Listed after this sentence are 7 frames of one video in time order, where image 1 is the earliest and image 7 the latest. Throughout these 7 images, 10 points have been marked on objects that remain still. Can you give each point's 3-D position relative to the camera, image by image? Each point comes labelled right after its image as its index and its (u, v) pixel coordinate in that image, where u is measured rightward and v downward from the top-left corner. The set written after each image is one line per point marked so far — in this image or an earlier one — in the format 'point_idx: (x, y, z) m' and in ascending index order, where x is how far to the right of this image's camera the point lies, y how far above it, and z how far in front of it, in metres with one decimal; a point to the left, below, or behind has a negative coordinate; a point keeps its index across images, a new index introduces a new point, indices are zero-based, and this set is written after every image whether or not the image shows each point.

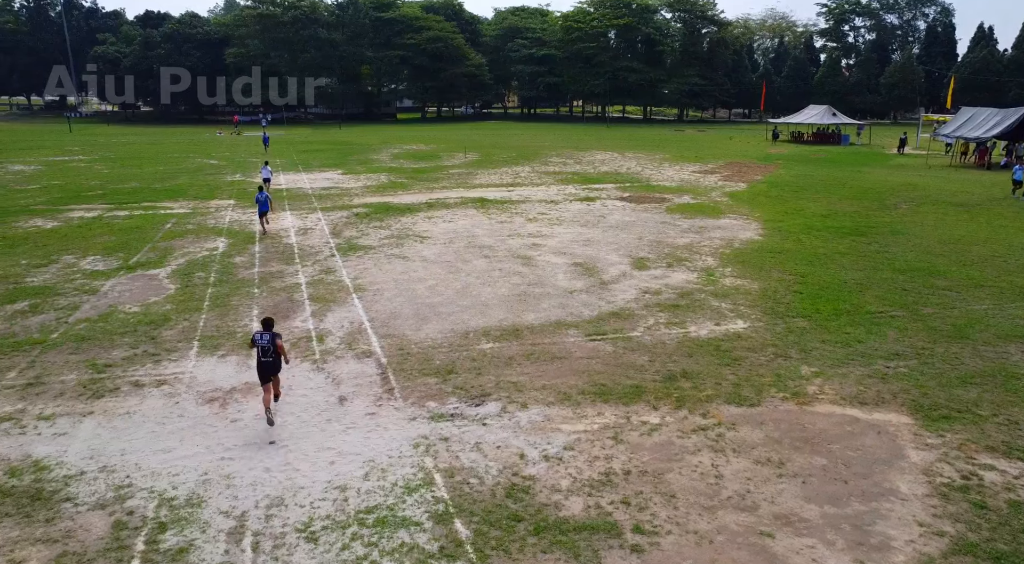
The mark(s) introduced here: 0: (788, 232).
0: (+6.8, +1.2, +16.4) m
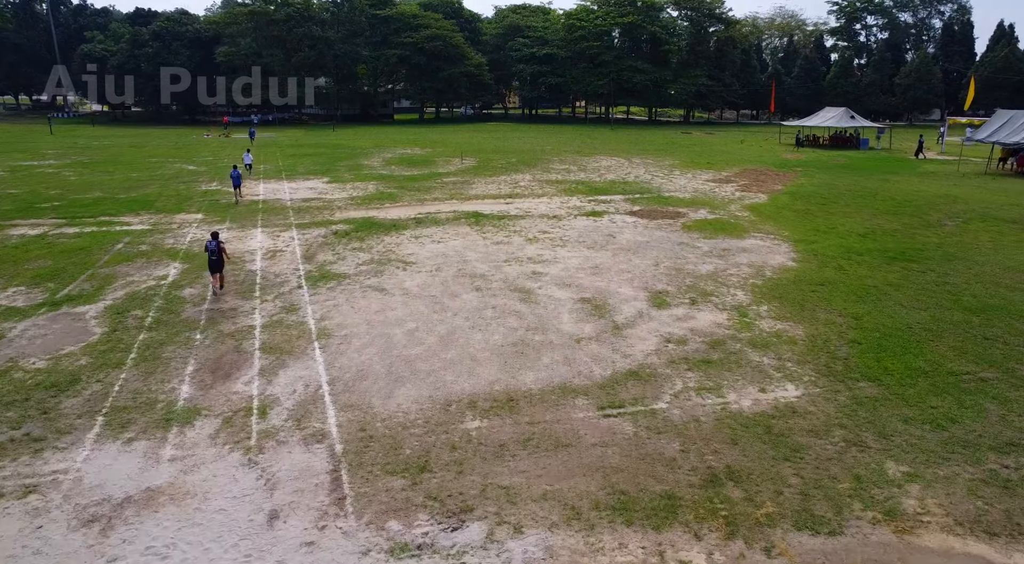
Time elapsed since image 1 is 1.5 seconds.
0: (+6.7, +0.6, +14.3) m
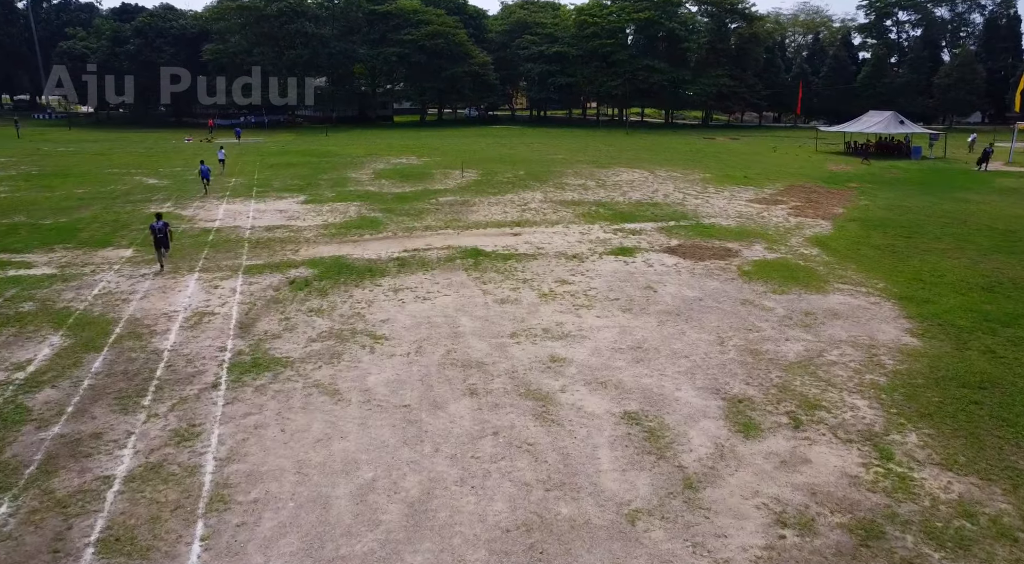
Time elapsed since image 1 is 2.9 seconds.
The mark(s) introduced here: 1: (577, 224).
0: (+6.9, -0.7, +10.3) m
1: (+1.9, +1.6, +19.2) m
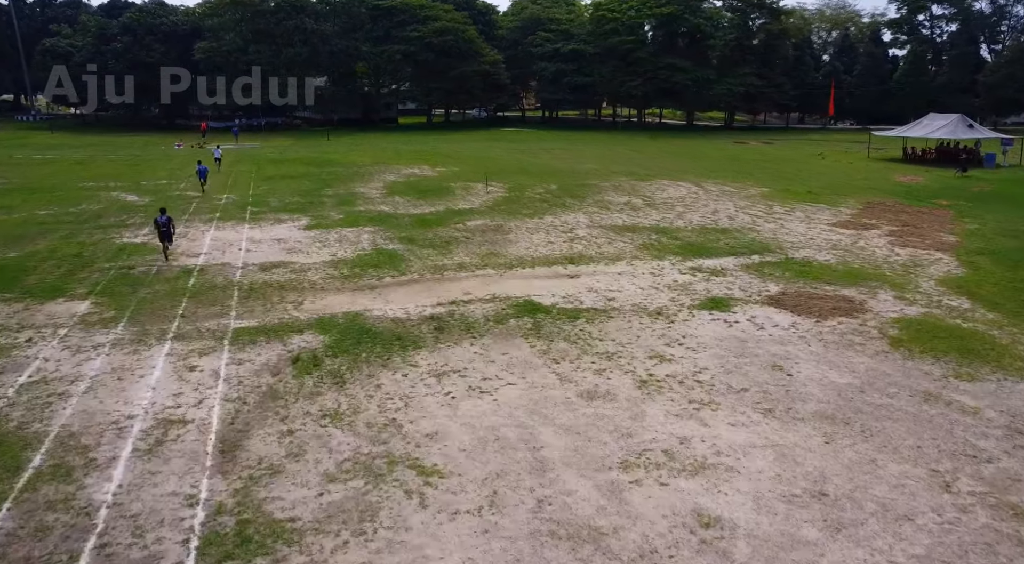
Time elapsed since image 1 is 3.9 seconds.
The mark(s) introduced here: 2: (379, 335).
0: (+8.1, -1.8, +6.9) m
1: (+3.0, +0.5, +15.7) m
2: (-2.1, -0.9, +10.7) m
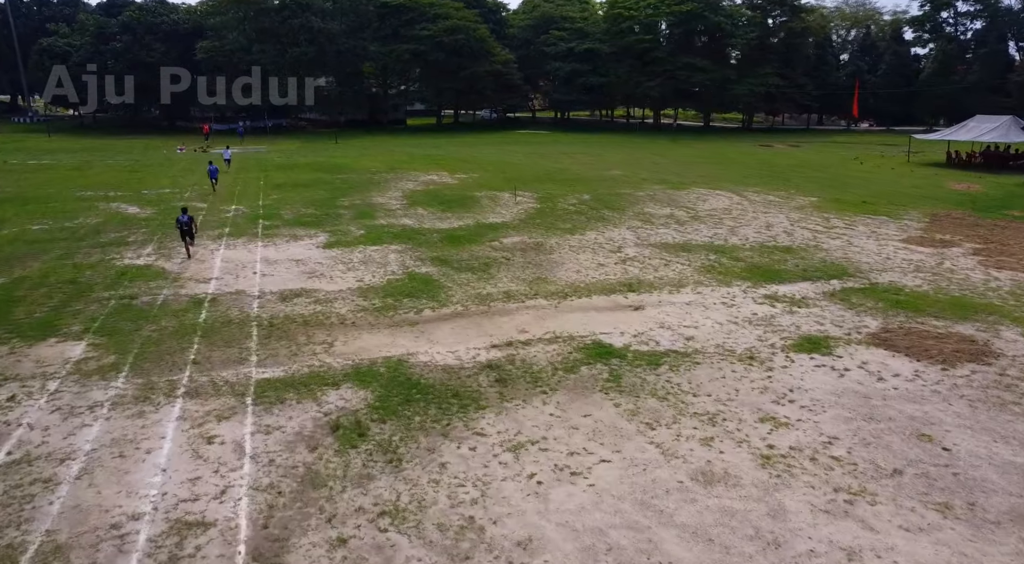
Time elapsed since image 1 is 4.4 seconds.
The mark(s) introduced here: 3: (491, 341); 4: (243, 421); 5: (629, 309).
0: (+9.1, -2.4, +5.2) m
1: (+4.1, -0.1, +14.0) m
2: (-1.1, -1.5, +8.9) m
3: (-0.4, -0.9, +11.0) m
4: (-3.3, -1.7, +8.2) m
5: (+2.2, -0.5, +12.6) m
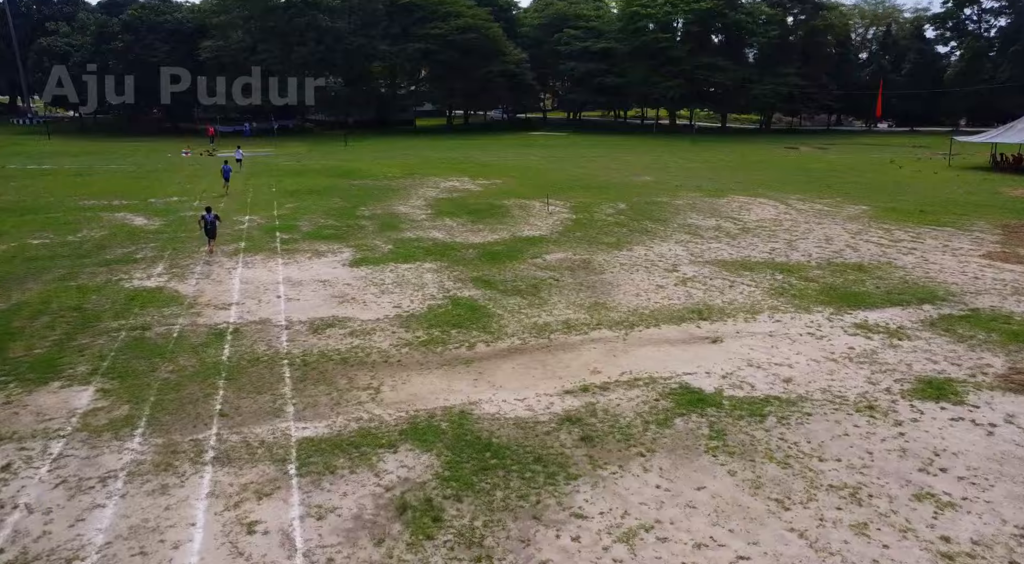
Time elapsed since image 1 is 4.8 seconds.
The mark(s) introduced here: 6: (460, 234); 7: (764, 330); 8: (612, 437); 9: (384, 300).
0: (+10.2, -2.9, +3.7) m
1: (+5.1, -0.5, +12.5) m
2: (0.0, -2.0, +7.5) m
3: (+0.7, -1.4, +9.5) m
4: (-2.3, -2.2, +6.7) m
5: (+3.2, -1.0, +11.1) m
6: (-1.5, +1.3, +18.4) m
7: (+4.4, -0.8, +11.6) m
8: (+1.2, -1.8, +7.9) m
9: (-2.5, -0.4, +13.0) m
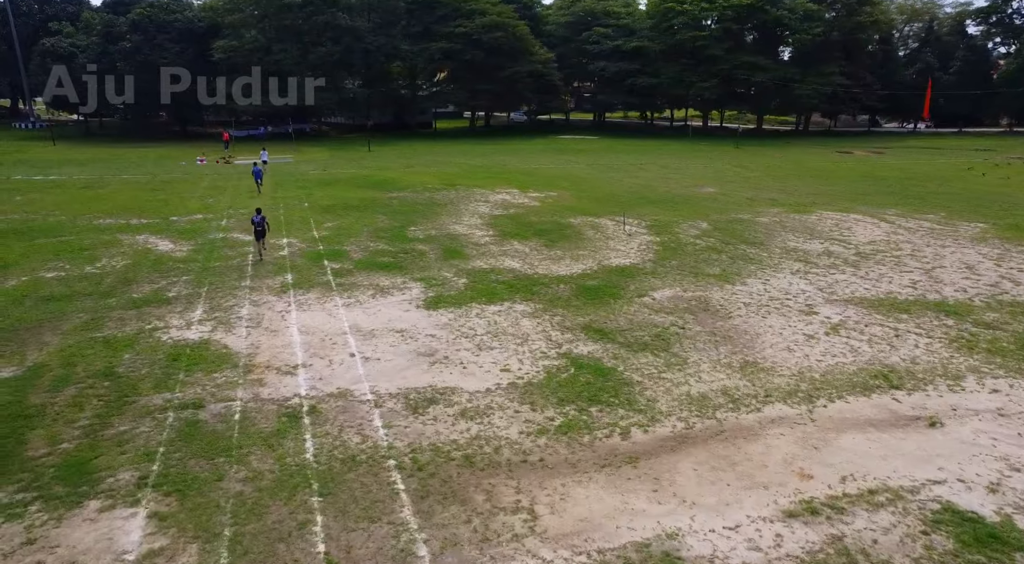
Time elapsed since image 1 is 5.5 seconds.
0: (+12.3, -3.7, +1.2) m
1: (+7.2, -1.4, +10.0) m
2: (+2.1, -2.8, +4.9) m
3: (+2.8, -2.3, +7.0) m
4: (-0.1, -3.1, +4.2) m
5: (+5.3, -1.8, +8.6) m
6: (+0.6, +0.4, +15.9) m
7: (+6.5, -1.7, +9.1) m
8: (+3.3, -2.7, +5.3) m
9: (-0.4, -1.3, +10.4) m
